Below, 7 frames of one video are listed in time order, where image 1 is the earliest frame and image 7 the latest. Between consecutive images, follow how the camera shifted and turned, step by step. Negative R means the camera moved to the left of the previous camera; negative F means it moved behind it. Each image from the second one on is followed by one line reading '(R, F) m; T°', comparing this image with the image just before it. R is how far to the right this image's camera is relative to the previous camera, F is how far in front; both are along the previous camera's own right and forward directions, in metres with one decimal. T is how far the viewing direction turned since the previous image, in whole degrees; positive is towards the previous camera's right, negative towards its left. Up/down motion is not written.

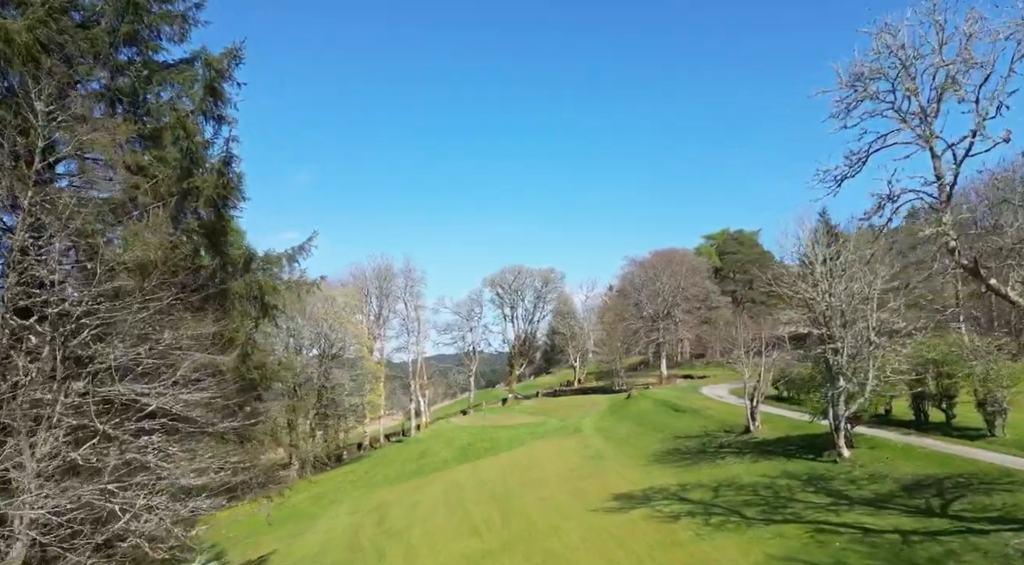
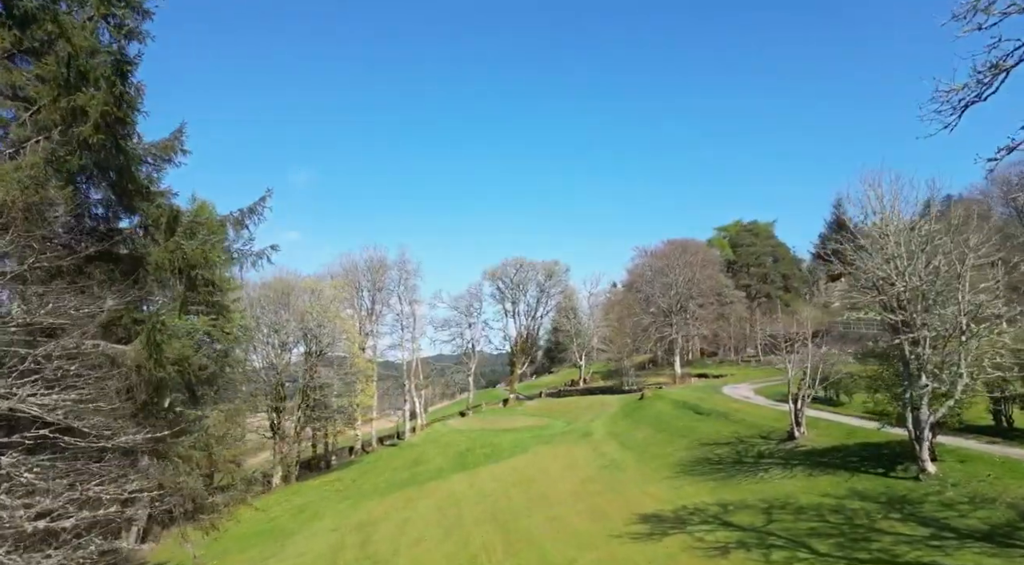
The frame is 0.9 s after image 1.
(-0.1, +4.1) m; 0°
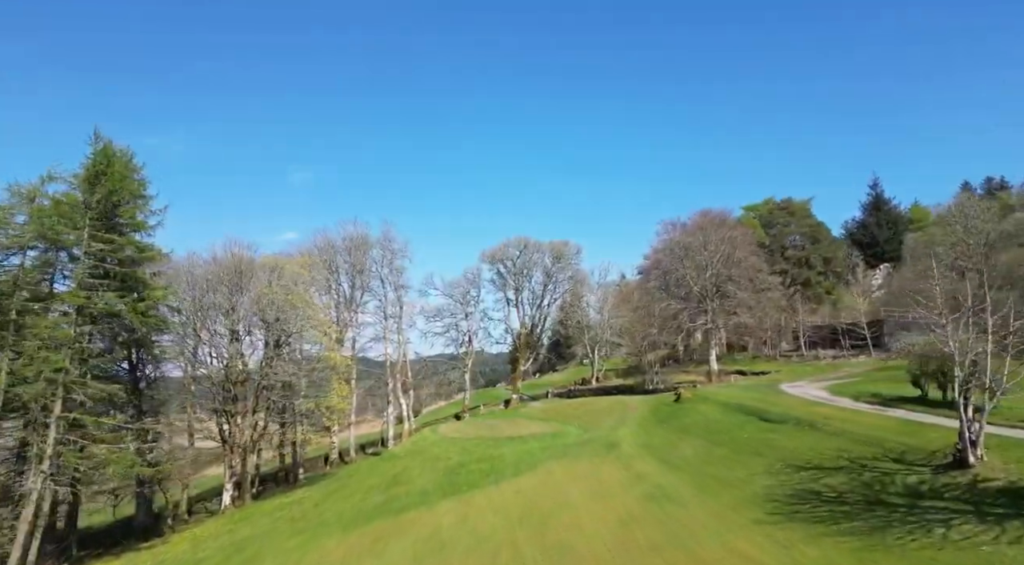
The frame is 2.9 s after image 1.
(-0.2, +8.8) m; 0°
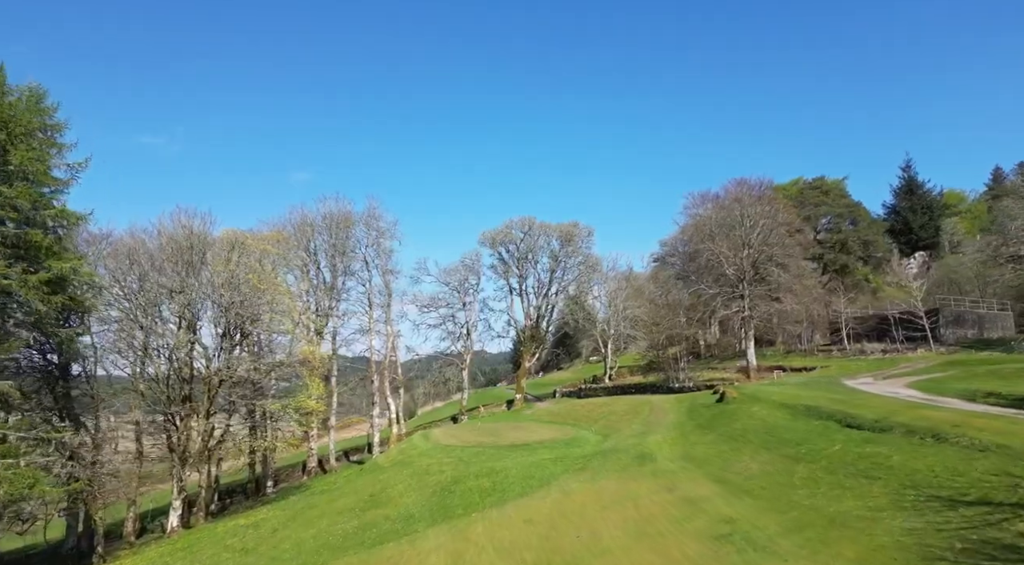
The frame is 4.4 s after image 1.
(-0.3, +6.5) m; 0°
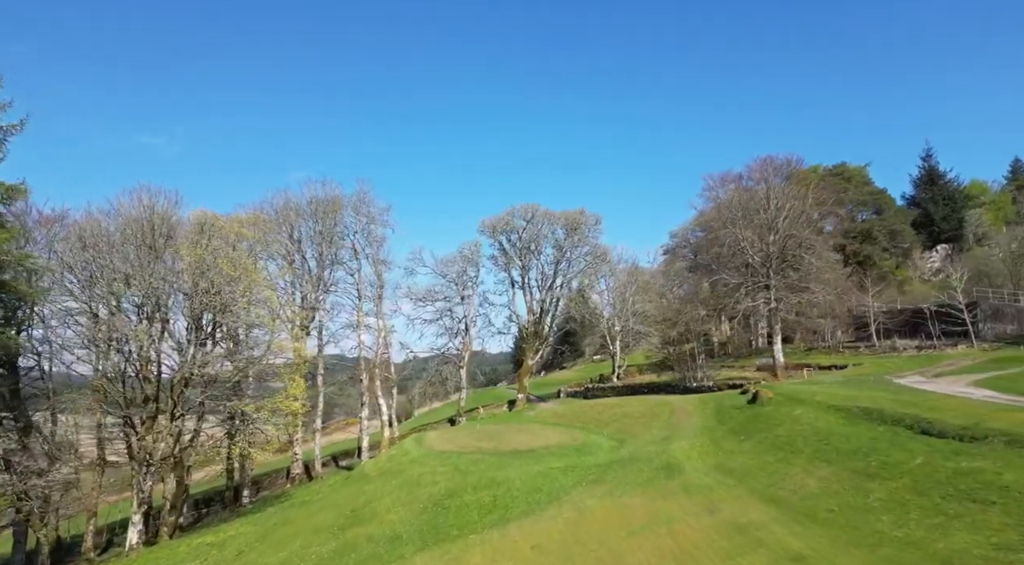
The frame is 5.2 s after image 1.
(-0.1, +3.6) m; 0°
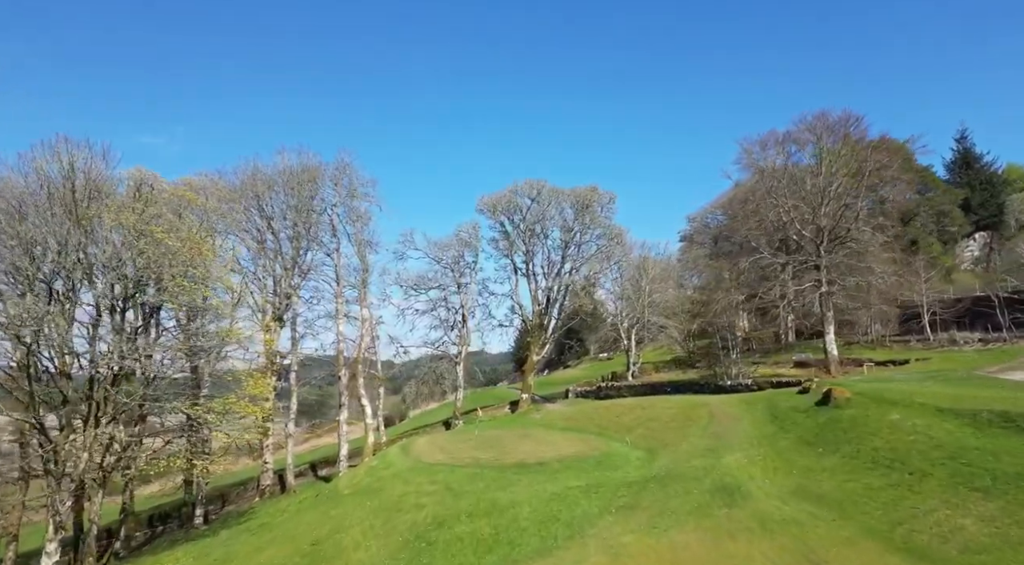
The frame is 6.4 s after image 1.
(-0.2, +5.4) m; 0°
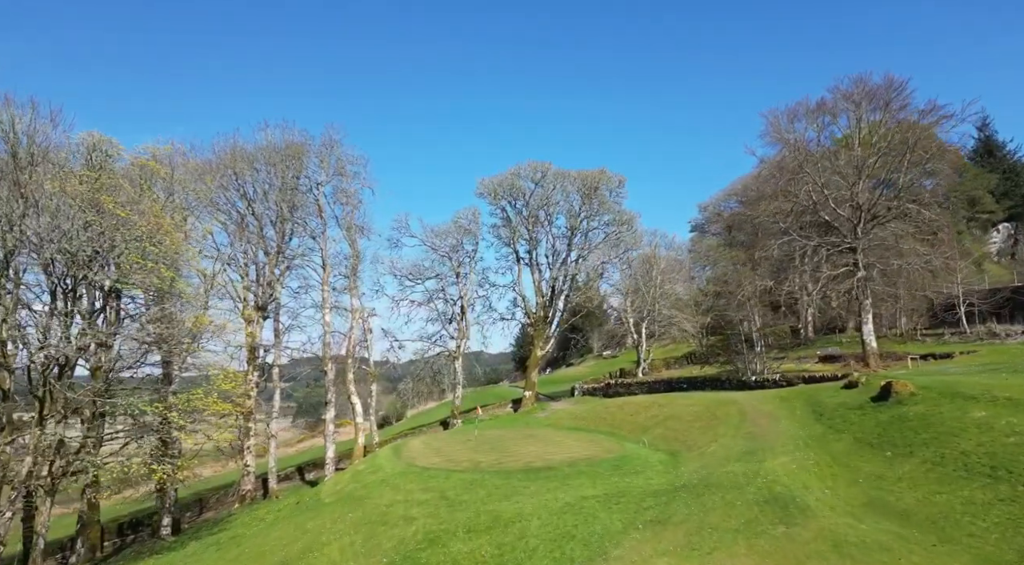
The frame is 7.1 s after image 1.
(-0.1, +2.9) m; 0°
